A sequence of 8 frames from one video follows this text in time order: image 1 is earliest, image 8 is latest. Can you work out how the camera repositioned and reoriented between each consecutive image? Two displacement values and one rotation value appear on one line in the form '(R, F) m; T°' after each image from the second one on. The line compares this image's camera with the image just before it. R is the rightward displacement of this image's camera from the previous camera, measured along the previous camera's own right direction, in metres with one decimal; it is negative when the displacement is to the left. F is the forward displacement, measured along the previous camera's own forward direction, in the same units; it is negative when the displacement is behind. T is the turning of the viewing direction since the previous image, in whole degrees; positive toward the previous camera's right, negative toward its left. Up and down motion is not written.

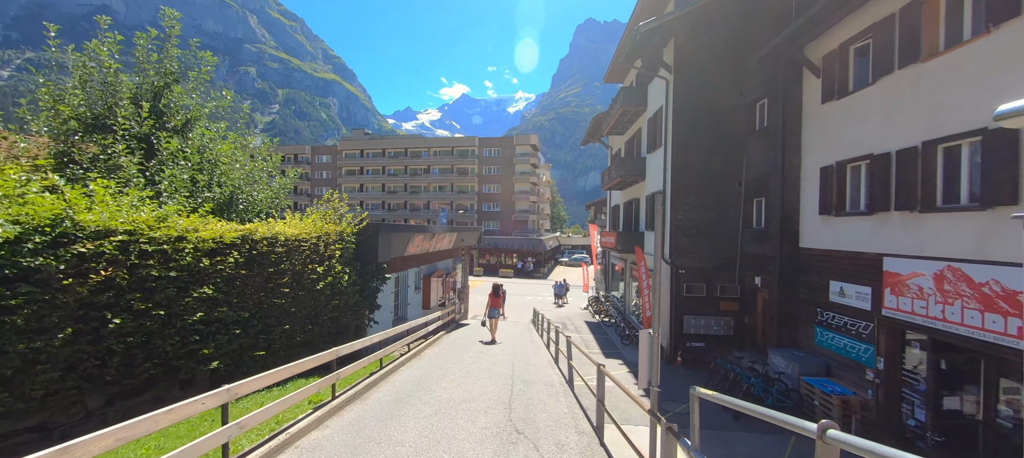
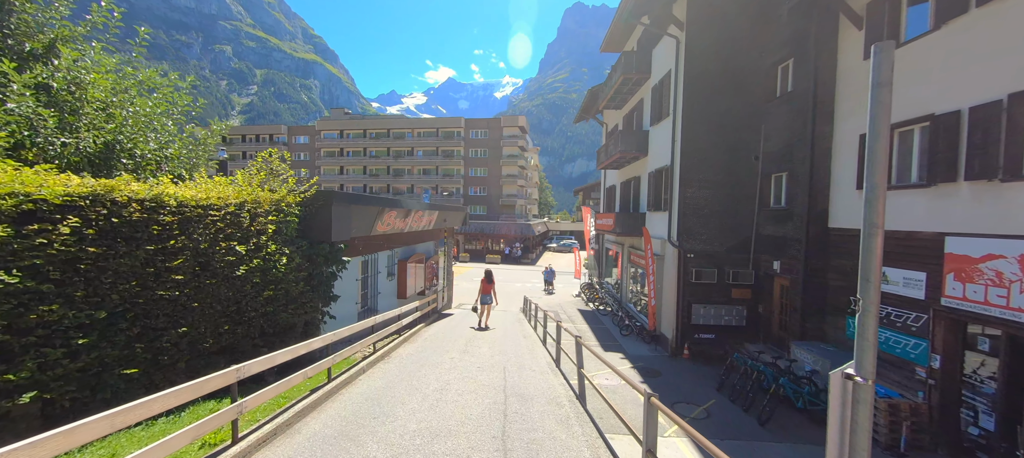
(-0.1, +1.6) m; +2°
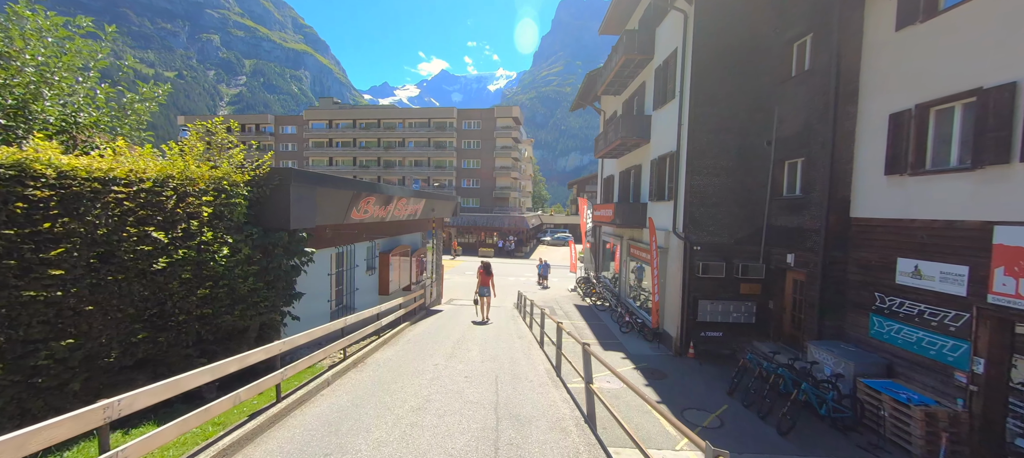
(0.0, +0.9) m; +1°
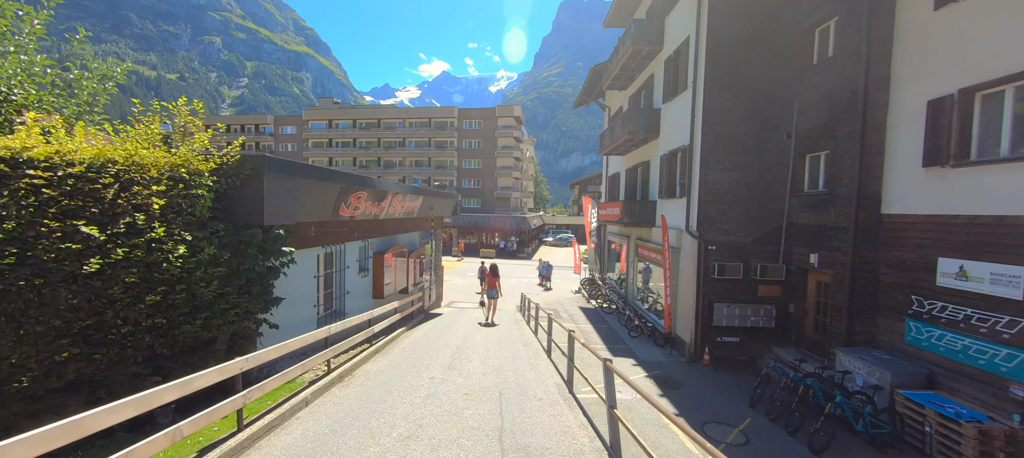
(-0.1, +0.7) m; 0°
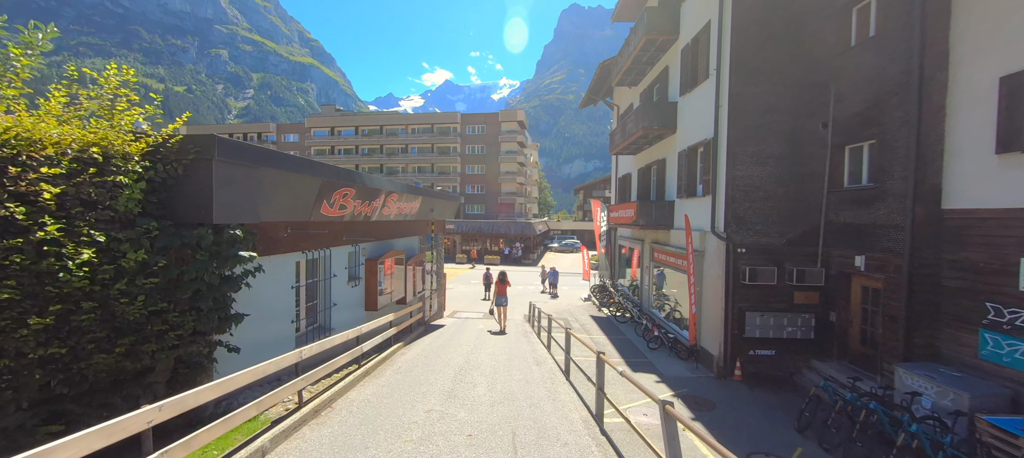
(-0.1, +1.0) m; -1°
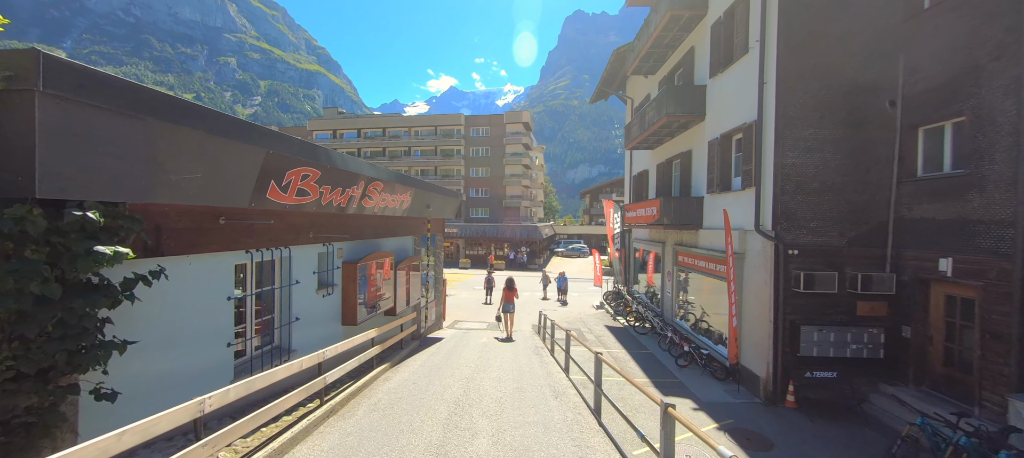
(-0.1, +1.4) m; -1°
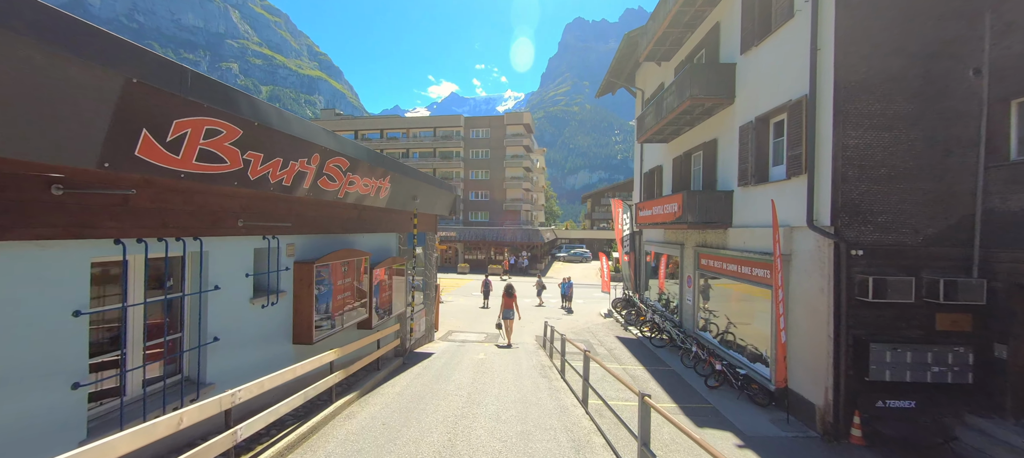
(0.0, +1.4) m; 0°
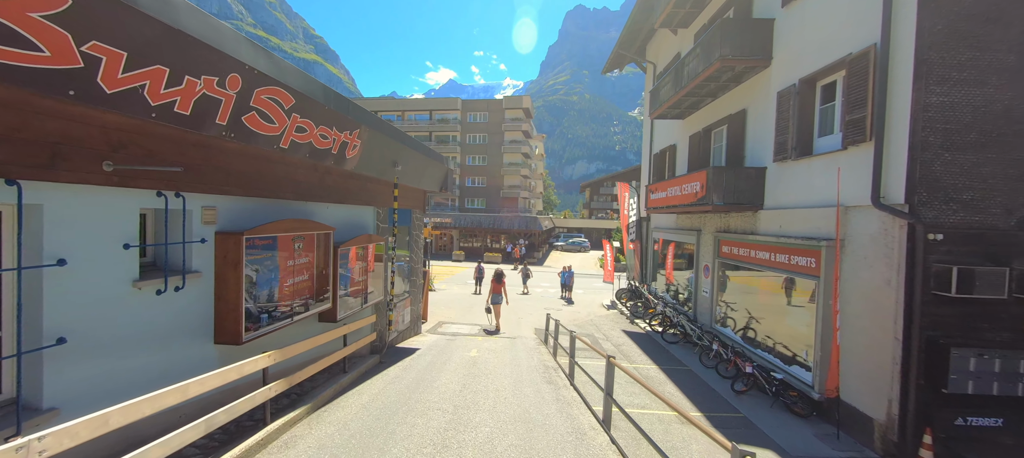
(-0.1, +1.3) m; +1°
